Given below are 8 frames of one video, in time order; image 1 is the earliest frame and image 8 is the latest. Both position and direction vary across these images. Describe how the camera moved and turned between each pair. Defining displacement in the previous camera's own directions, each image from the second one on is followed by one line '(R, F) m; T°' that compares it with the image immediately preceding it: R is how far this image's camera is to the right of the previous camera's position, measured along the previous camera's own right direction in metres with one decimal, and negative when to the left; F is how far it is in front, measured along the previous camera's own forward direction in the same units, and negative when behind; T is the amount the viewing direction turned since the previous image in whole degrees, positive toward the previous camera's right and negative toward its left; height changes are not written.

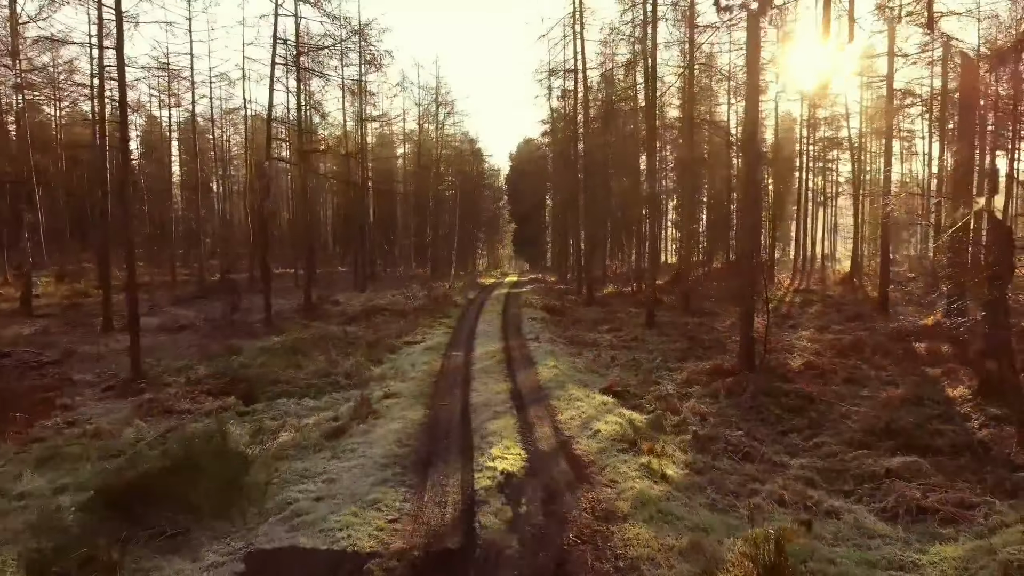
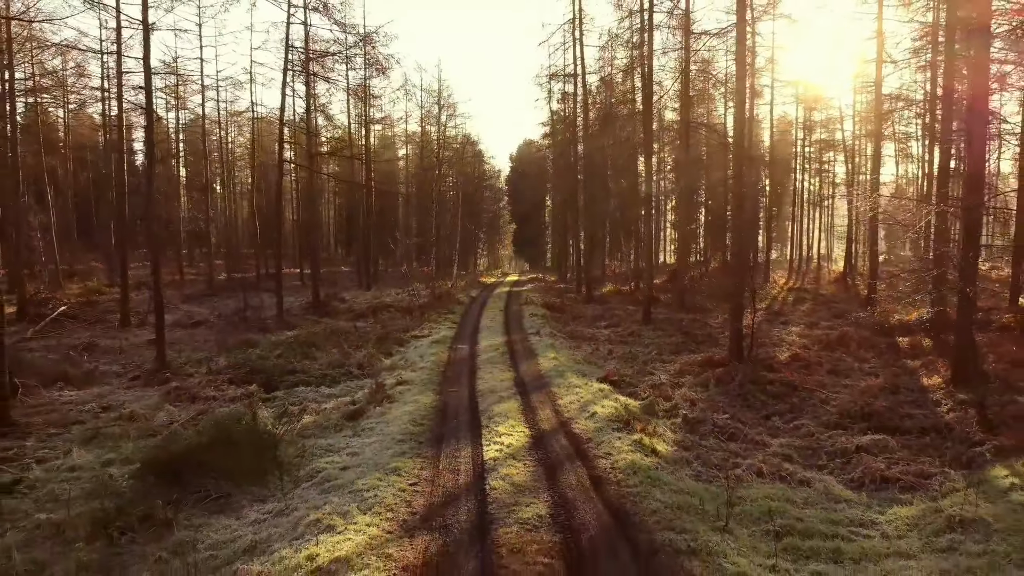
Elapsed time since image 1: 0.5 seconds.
(-0.1, -0.7) m; 0°
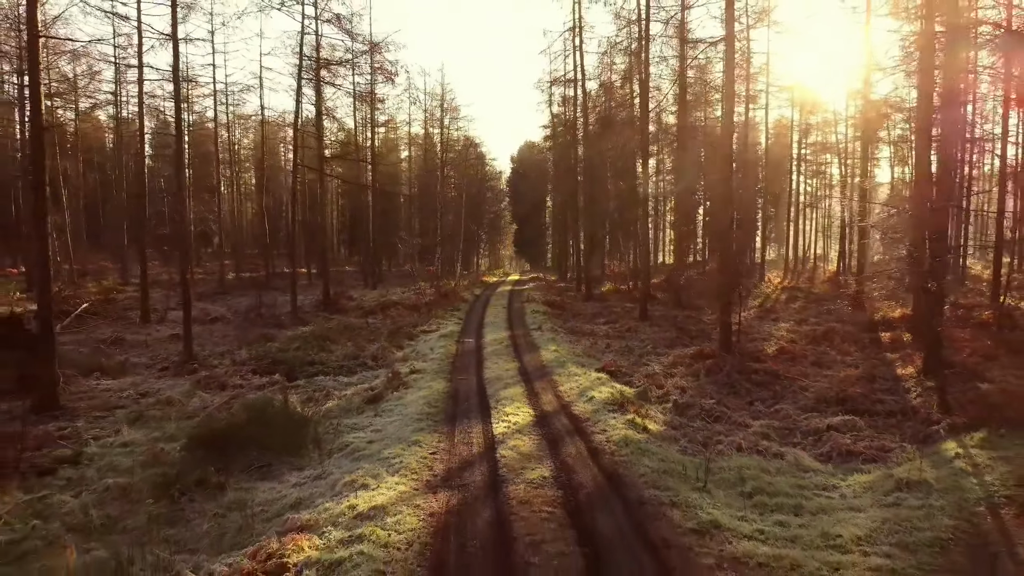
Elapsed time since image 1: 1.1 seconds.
(-0.1, -0.8) m; 0°
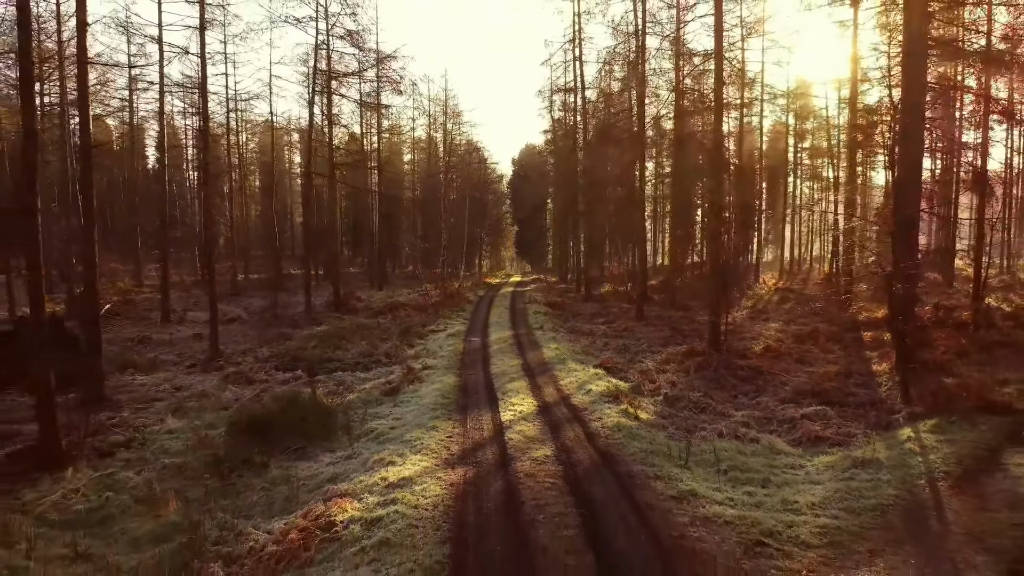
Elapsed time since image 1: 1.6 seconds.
(-0.1, -0.9) m; 0°
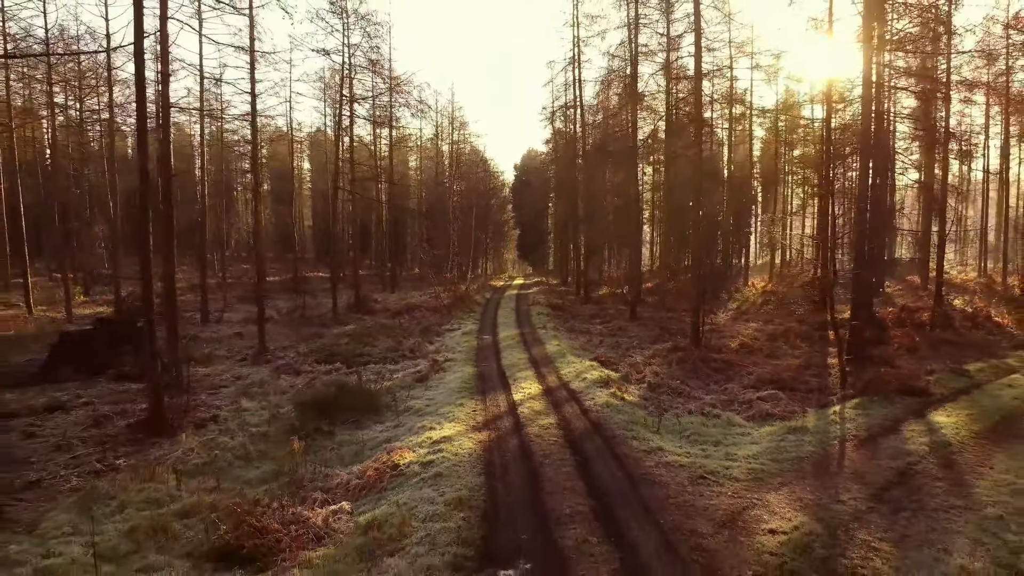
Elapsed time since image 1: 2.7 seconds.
(-0.2, -2.0) m; 0°
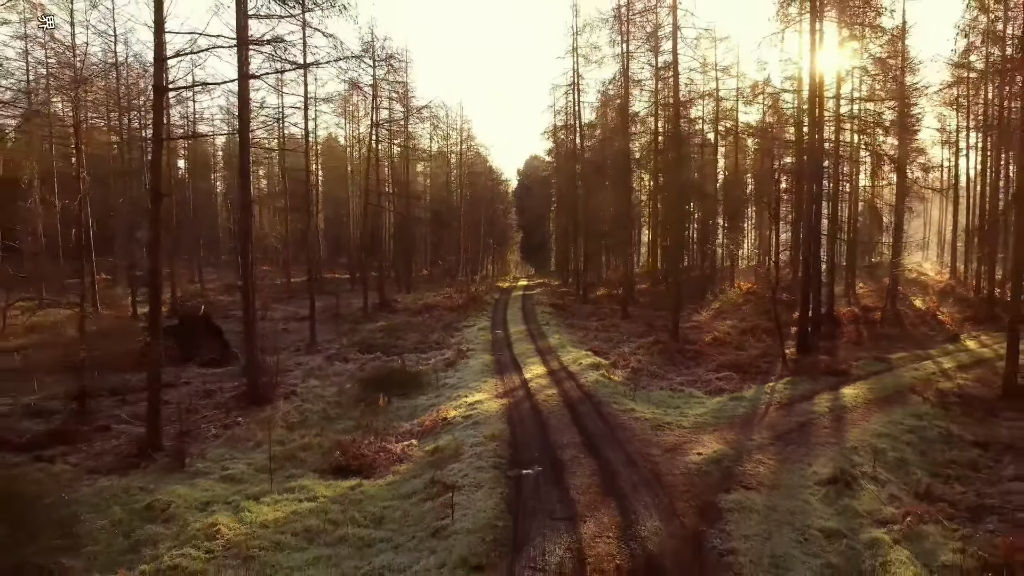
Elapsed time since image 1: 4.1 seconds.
(-0.2, -3.0) m; 0°
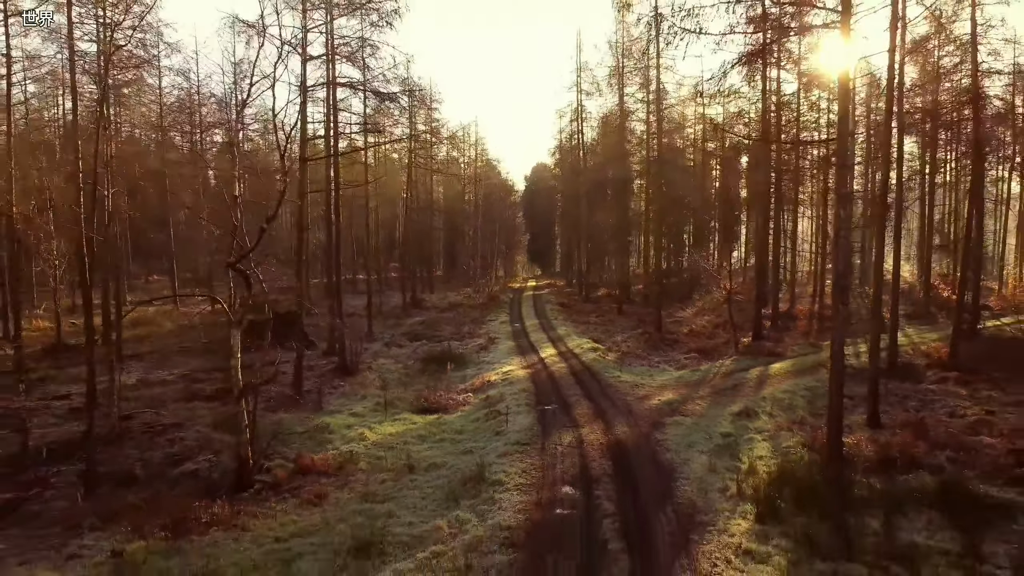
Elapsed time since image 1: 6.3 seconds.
(-0.5, -4.7) m; 0°
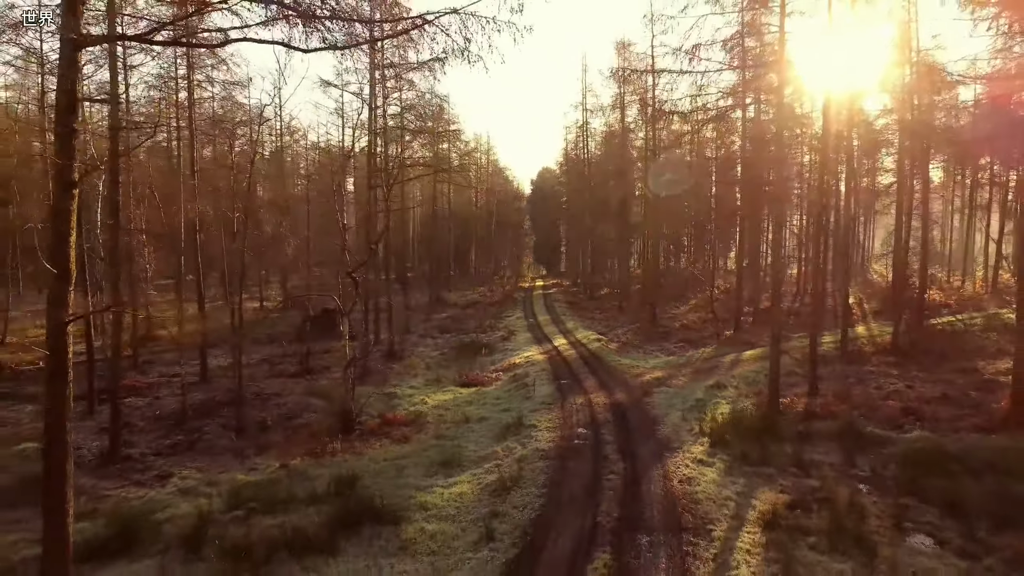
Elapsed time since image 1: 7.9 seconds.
(-0.6, -3.7) m; 0°
